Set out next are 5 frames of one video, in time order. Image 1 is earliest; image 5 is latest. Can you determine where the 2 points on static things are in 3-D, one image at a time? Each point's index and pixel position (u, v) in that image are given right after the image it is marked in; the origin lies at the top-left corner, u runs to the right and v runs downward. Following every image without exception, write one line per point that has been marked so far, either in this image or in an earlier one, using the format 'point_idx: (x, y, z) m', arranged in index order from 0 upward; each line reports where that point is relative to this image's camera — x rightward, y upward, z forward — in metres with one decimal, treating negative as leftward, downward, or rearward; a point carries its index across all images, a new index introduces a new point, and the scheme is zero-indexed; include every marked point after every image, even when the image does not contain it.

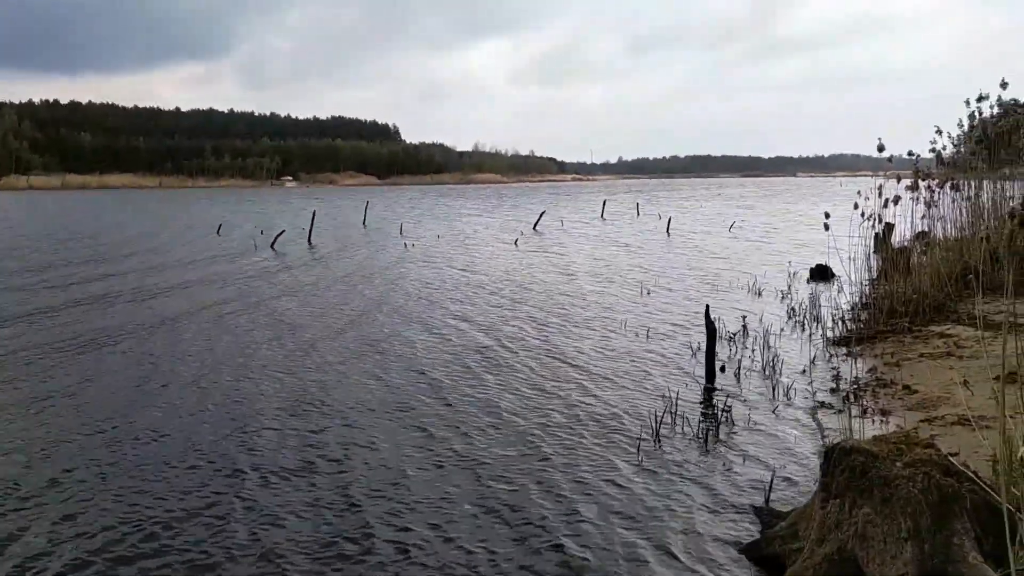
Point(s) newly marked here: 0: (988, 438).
0: (+5.4, -1.7, +8.8) m
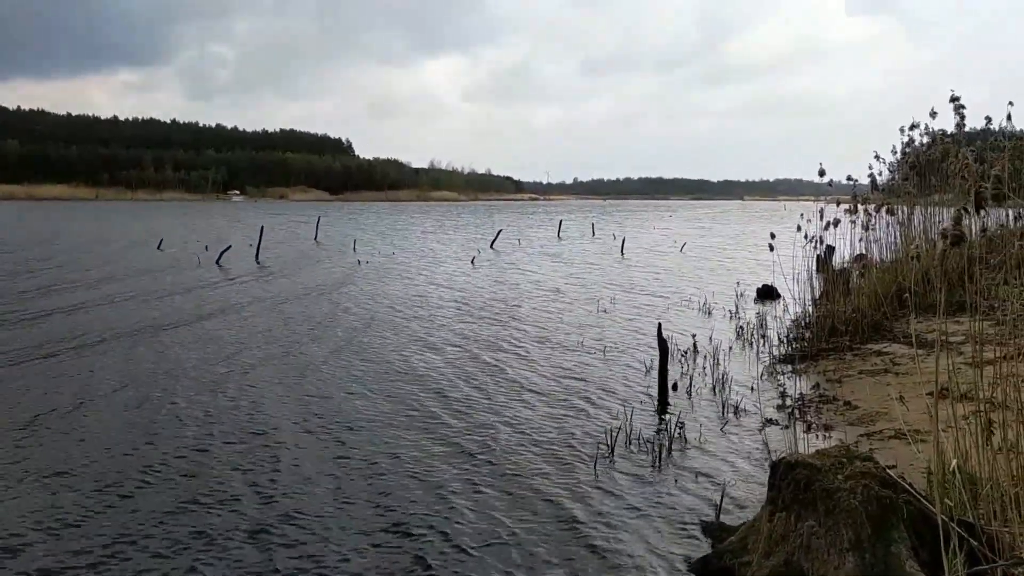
0: (+4.9, -1.9, +9.3) m
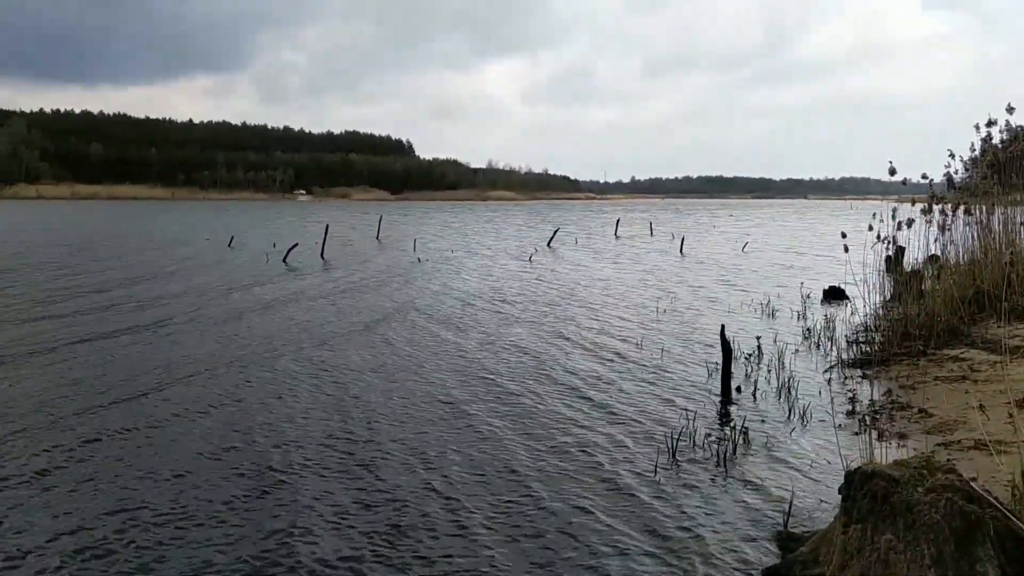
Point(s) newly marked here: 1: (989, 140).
0: (+5.6, -2.0, +8.8) m
1: (+9.3, +2.8, +15.0) m
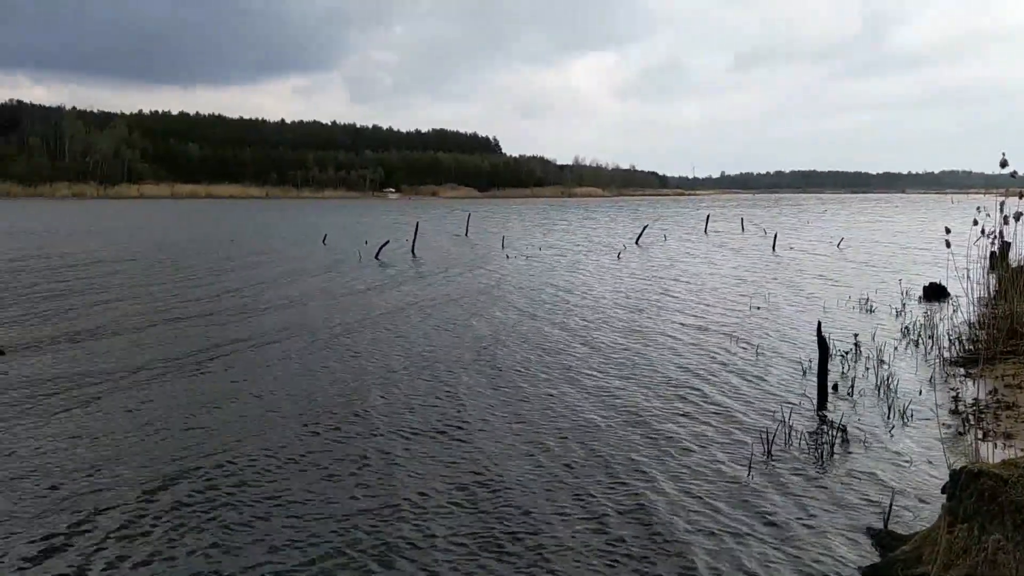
0: (+6.8, -2.0, +8.7) m
1: (+11.1, +2.9, +14.4) m
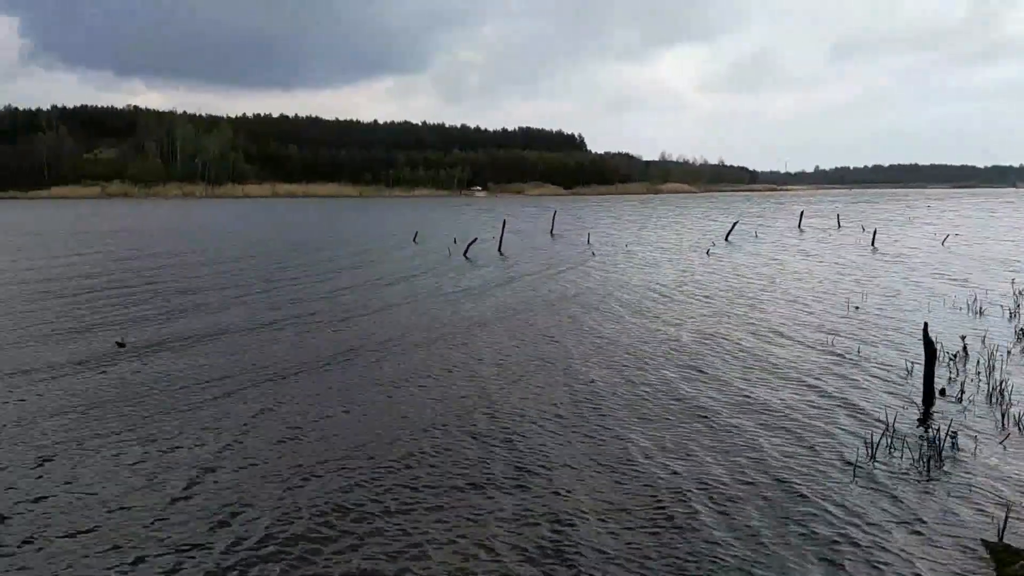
0: (+7.7, -2.0, +7.9) m
1: (+12.7, +2.9, +13.1) m
